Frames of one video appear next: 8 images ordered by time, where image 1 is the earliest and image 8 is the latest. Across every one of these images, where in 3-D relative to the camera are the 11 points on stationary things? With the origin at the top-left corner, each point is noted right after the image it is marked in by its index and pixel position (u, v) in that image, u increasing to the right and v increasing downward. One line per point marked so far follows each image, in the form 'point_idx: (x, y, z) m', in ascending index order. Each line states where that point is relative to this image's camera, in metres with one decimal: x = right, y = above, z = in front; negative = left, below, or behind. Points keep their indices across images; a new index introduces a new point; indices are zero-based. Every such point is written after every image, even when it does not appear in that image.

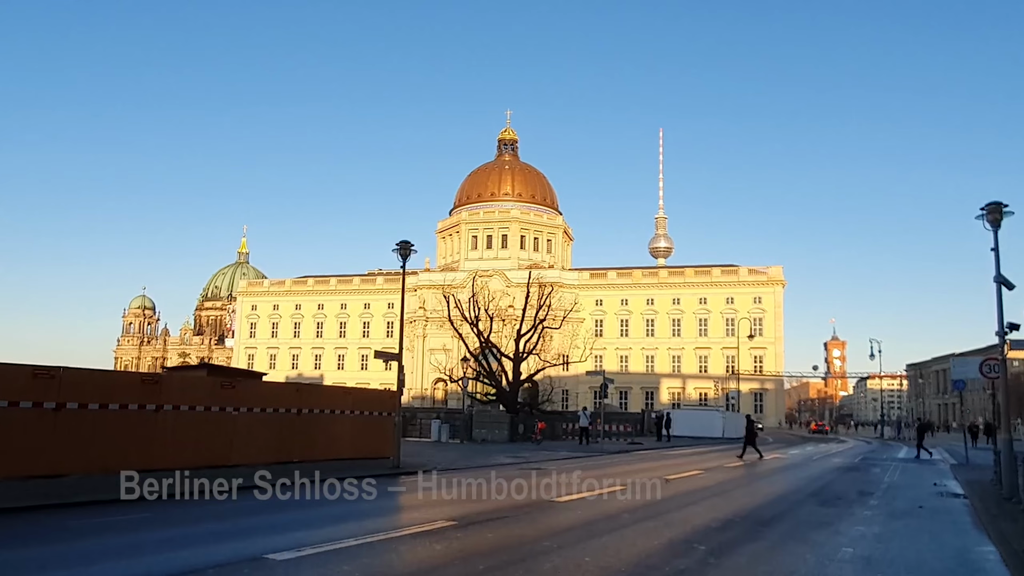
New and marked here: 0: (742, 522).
0: (+3.2, -3.3, +12.3) m
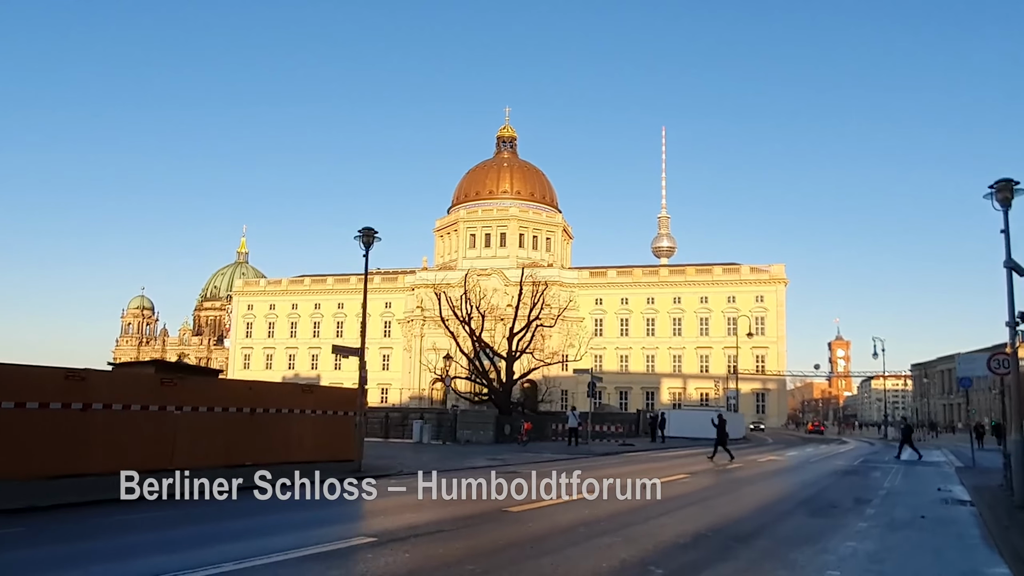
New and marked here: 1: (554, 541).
0: (+2.5, -3.0, +10.7) m
1: (+0.5, -3.0, +10.6) m
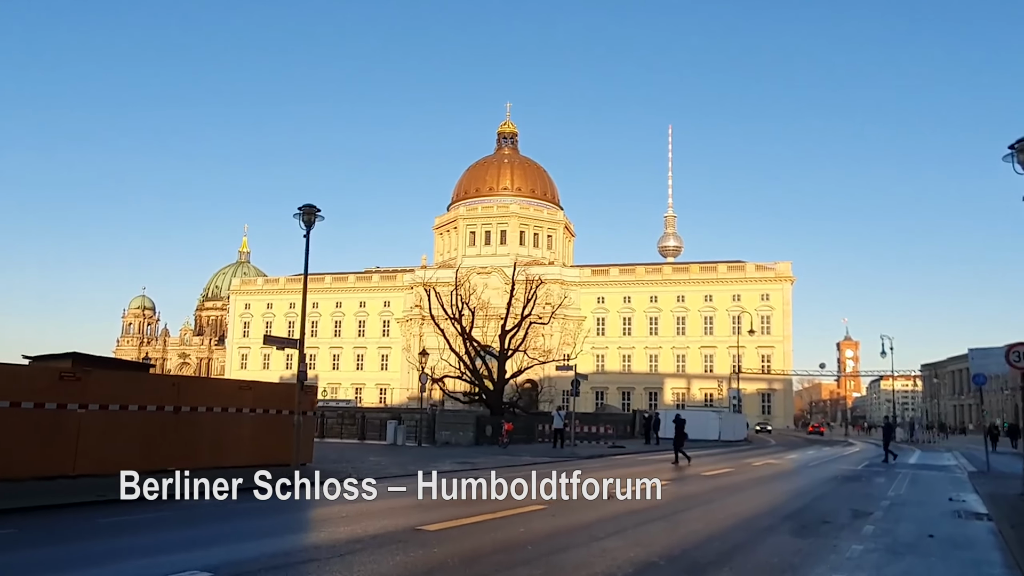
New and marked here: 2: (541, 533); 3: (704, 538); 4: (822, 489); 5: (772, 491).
0: (+1.5, -2.7, +8.4) m
1: (-0.4, -2.7, +8.3) m
2: (+0.3, -3.0, +10.6) m
3: (+2.3, -3.0, +10.3) m
4: (+6.7, -4.4, +19.0) m
5: (+5.6, -4.3, +18.8) m
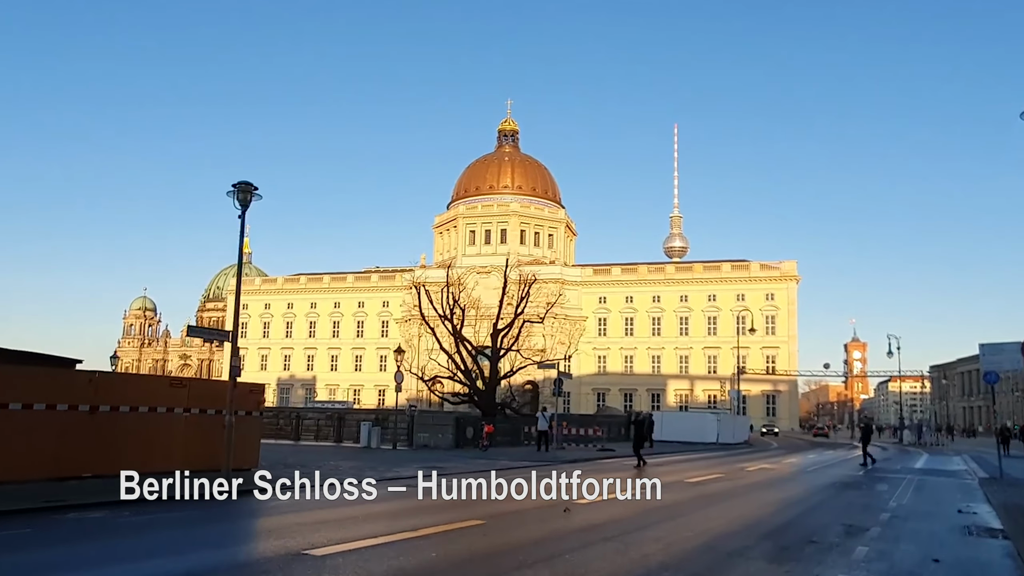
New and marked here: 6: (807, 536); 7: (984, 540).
0: (+0.6, -2.4, +6.5) m
1: (-1.3, -2.4, +6.5) m
2: (-0.5, -2.7, +8.7) m
3: (+1.4, -2.7, +8.4) m
4: (+5.9, -4.1, +17.0) m
5: (+4.8, -4.1, +16.9) m
6: (+3.7, -3.1, +11.0) m
7: (+6.4, -3.4, +11.8) m
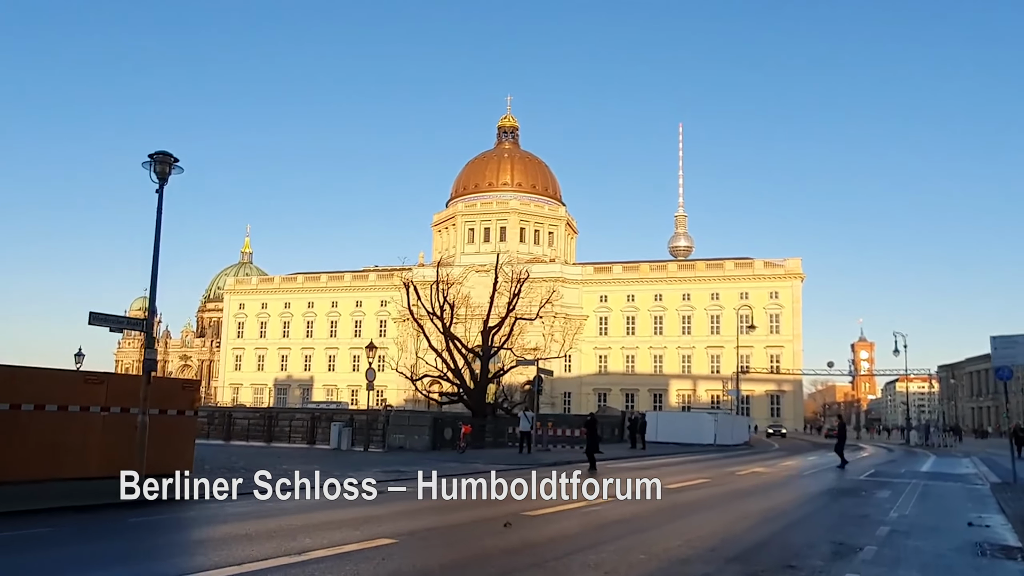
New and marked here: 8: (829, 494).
0: (-0.3, -2.1, +4.7) m
1: (-2.2, -2.1, +4.6) m
2: (-1.4, -2.4, +6.9) m
3: (+0.5, -2.4, +6.5) m
4: (+5.1, -3.8, +15.1) m
5: (+4.0, -3.8, +15.0) m
6: (+2.8, -2.8, +9.1) m
7: (+5.6, -3.1, +9.9) m
8: (+6.6, -4.3, +18.3) m
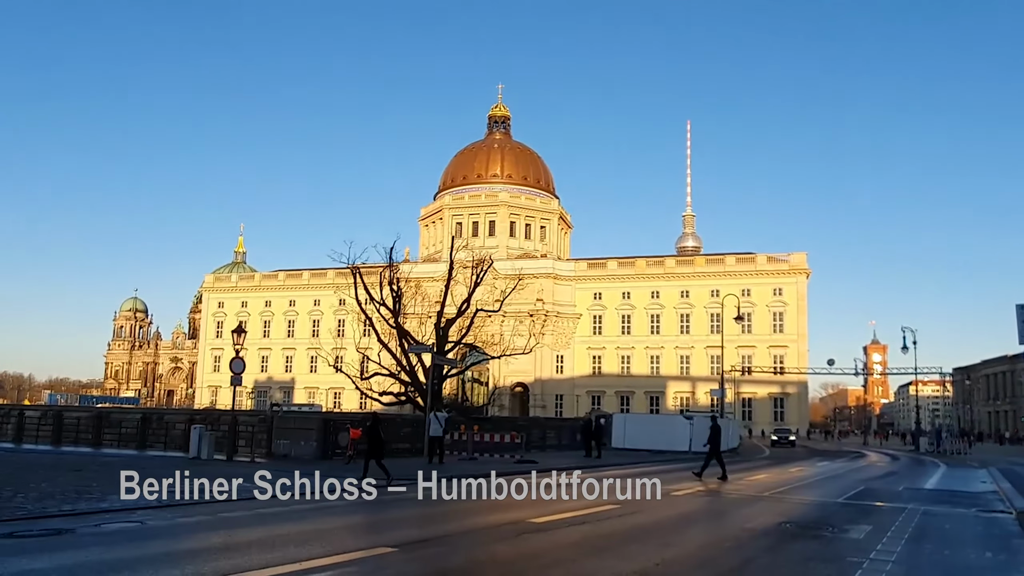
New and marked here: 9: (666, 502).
0: (-3.3, -1.2, -1.1) m
1: (-5.3, -1.2, -1.1) m
2: (-4.4, -1.5, +1.1) m
3: (-2.5, -1.5, +0.8) m
4: (+2.2, -2.9, +9.2) m
5: (+1.1, -2.9, +9.2) m
6: (-0.1, -1.9, +3.3) m
7: (+2.6, -2.2, +4.1) m
8: (+3.8, -3.4, +12.4) m
9: (+2.8, -3.9, +16.1) m
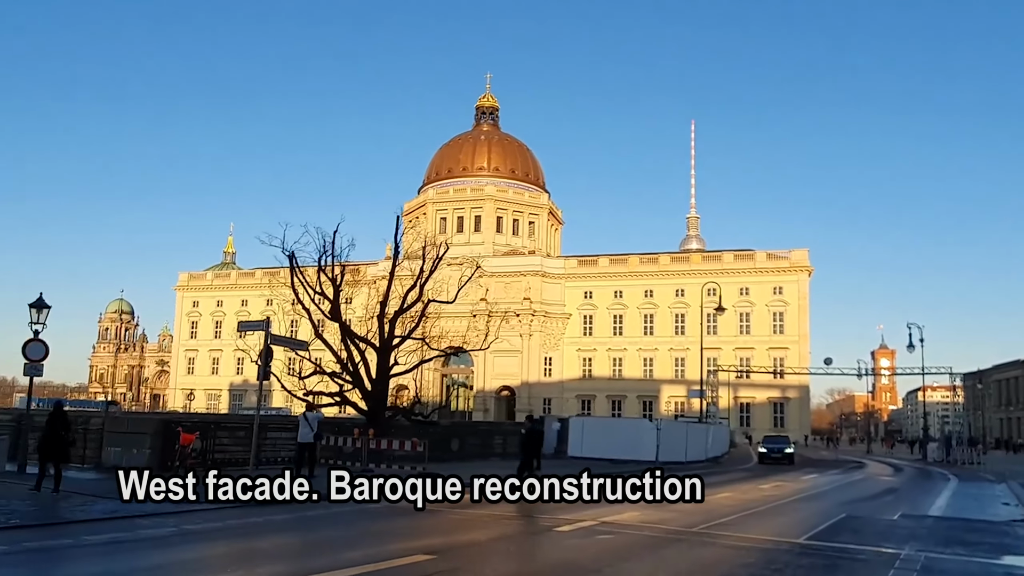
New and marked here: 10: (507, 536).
0: (-6.1, -0.2, -6.5) m
1: (-8.0, -0.2, -6.5) m
2: (-7.1, -0.6, -4.2) m
3: (-5.2, -0.5, -4.6) m
4: (-0.4, -2.0, +3.8) m
5: (-1.5, -2.0, +3.7) m
6: (-2.8, -1.0, -2.1) m
7: (-0.1, -1.3, -1.4) m
8: (+1.2, -2.6, +7.0) m
9: (+0.2, -3.1, +10.6) m
10: (-0.1, -3.2, +11.1) m
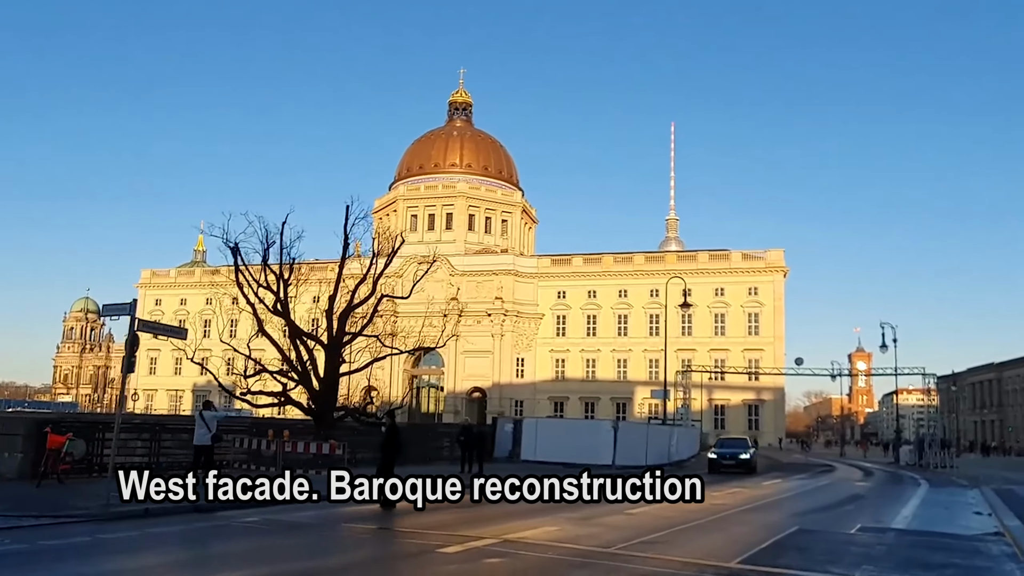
0: (-7.1, +0.2, -8.7) m
1: (-9.0, +0.2, -8.7) m
2: (-8.2, -0.2, -6.4) m
3: (-6.3, -0.1, -6.8) m
4: (-1.7, -1.7, +1.7) m
5: (-2.8, -1.6, +1.6) m
6: (-3.9, -0.6, -4.3) m
7: (-1.2, -0.9, -3.4) m
8: (-0.1, -2.2, +4.9) m
9: (-1.2, -2.8, +8.6) m
10: (-1.5, -2.9, +9.1) m
